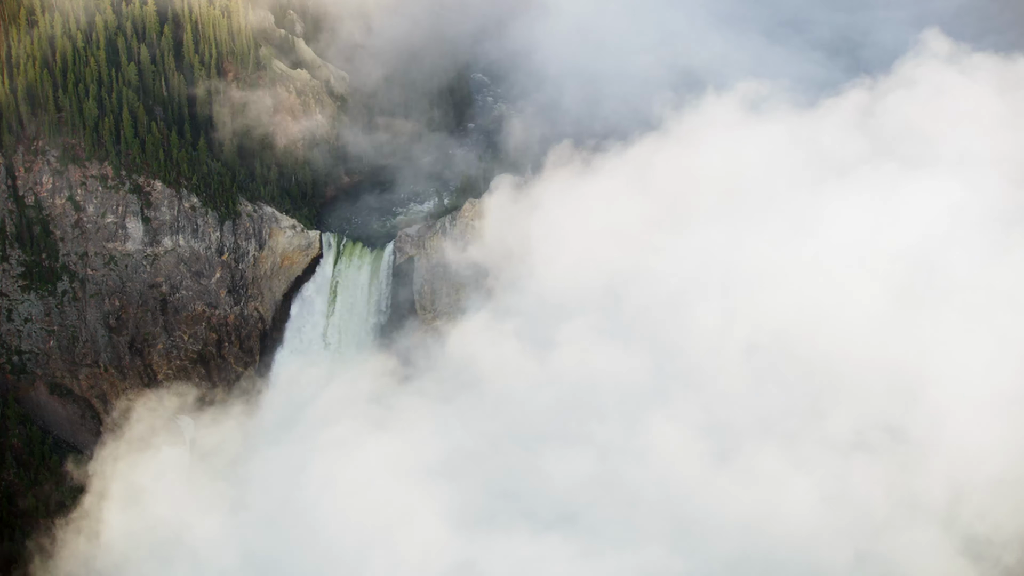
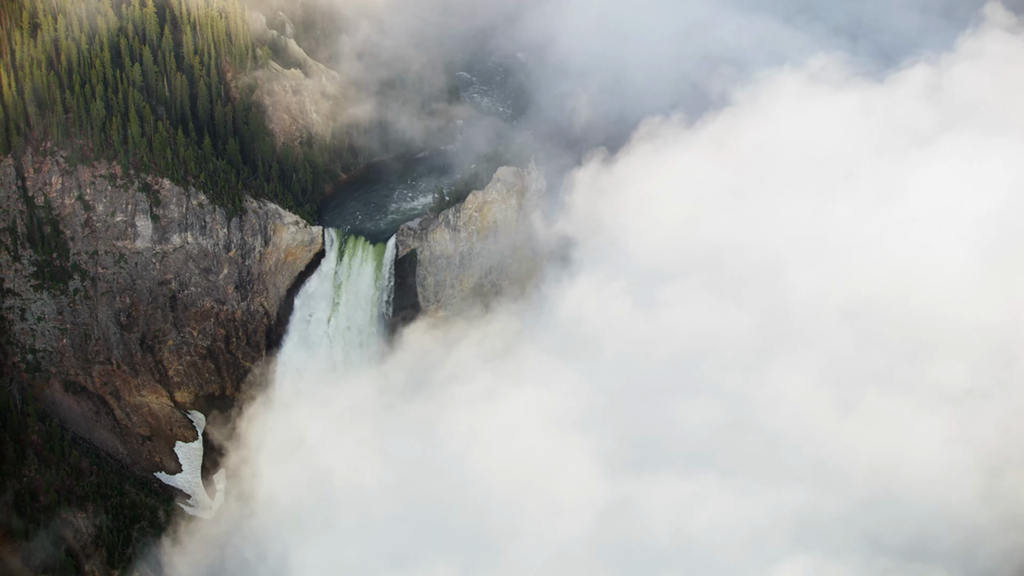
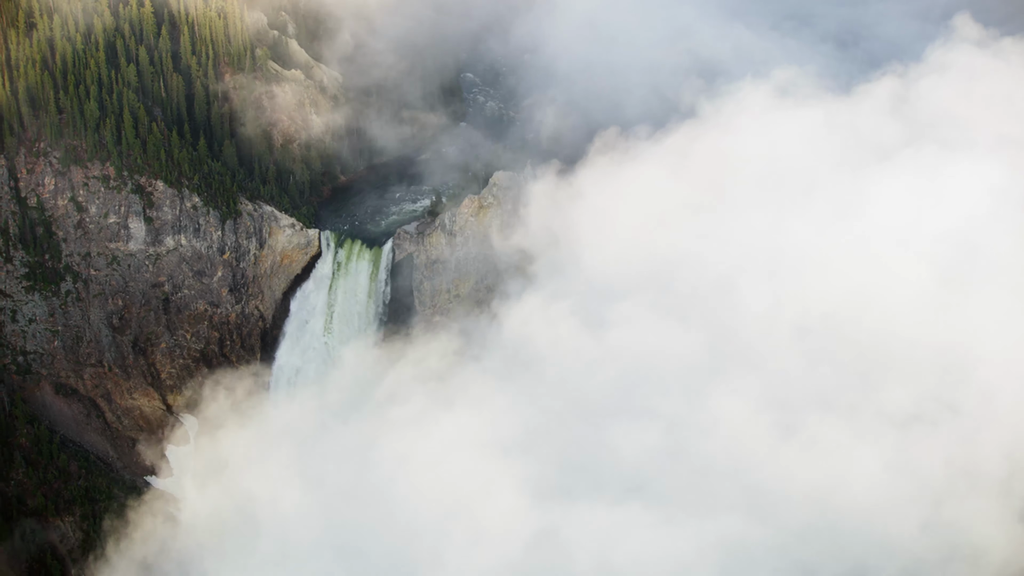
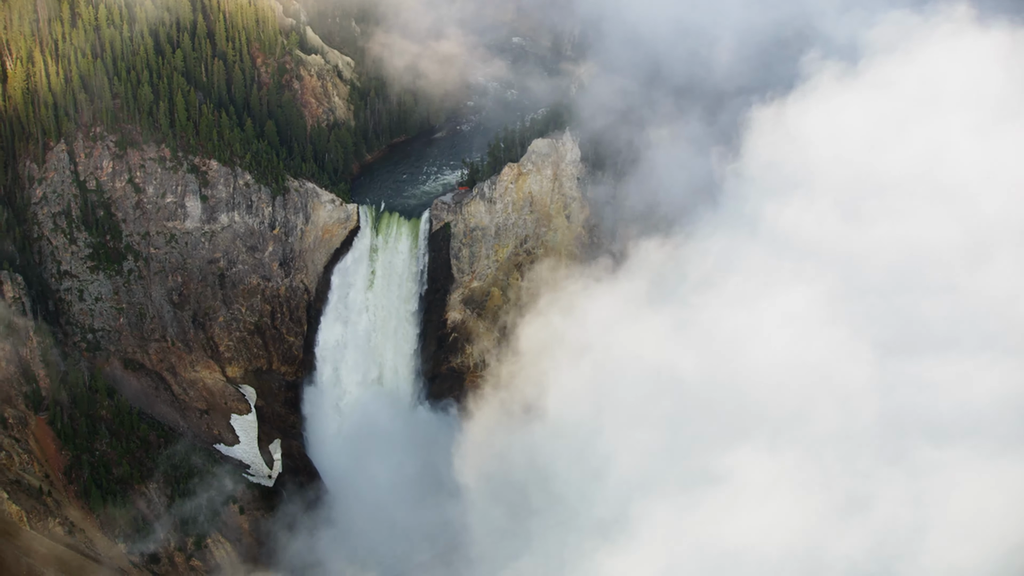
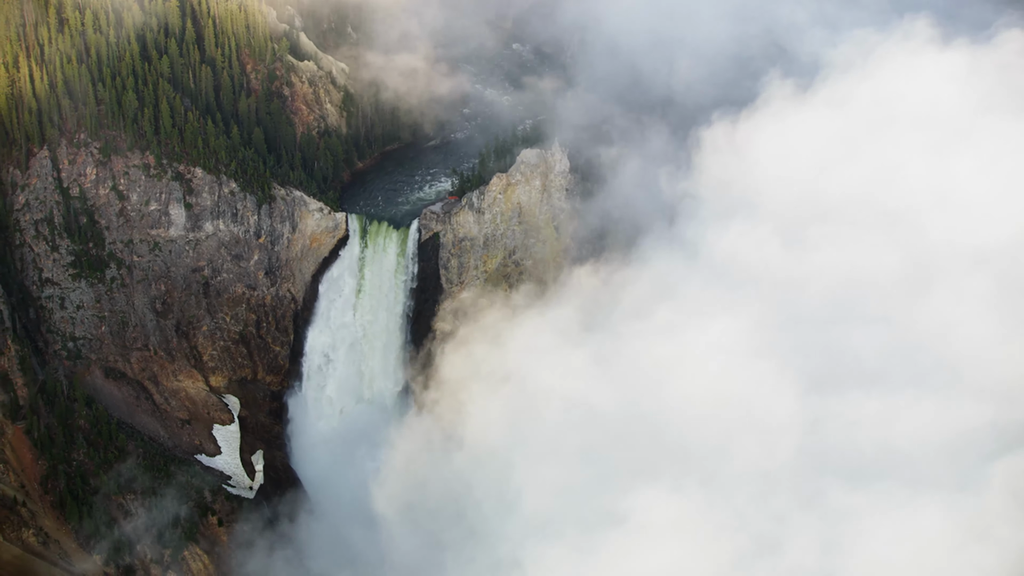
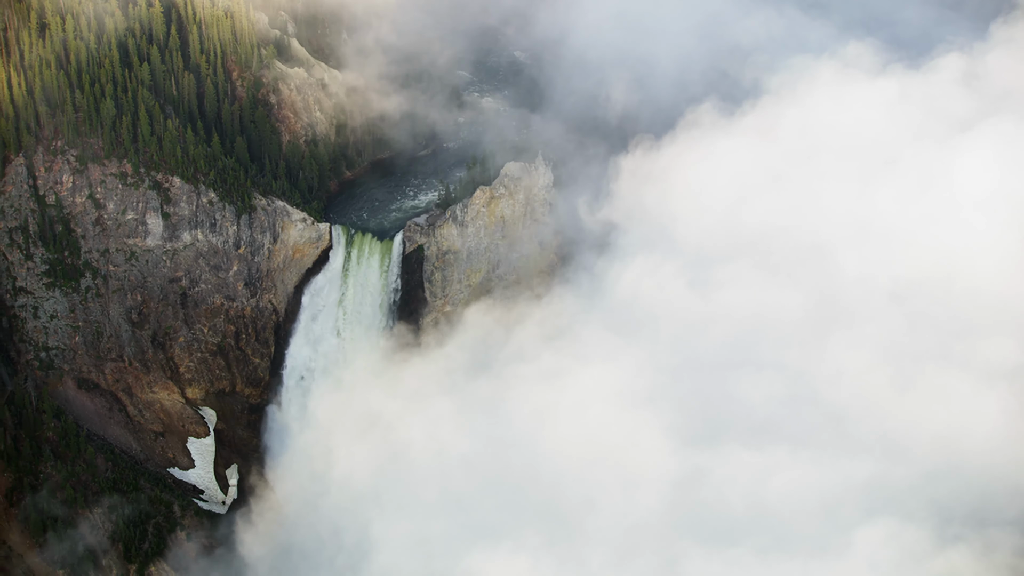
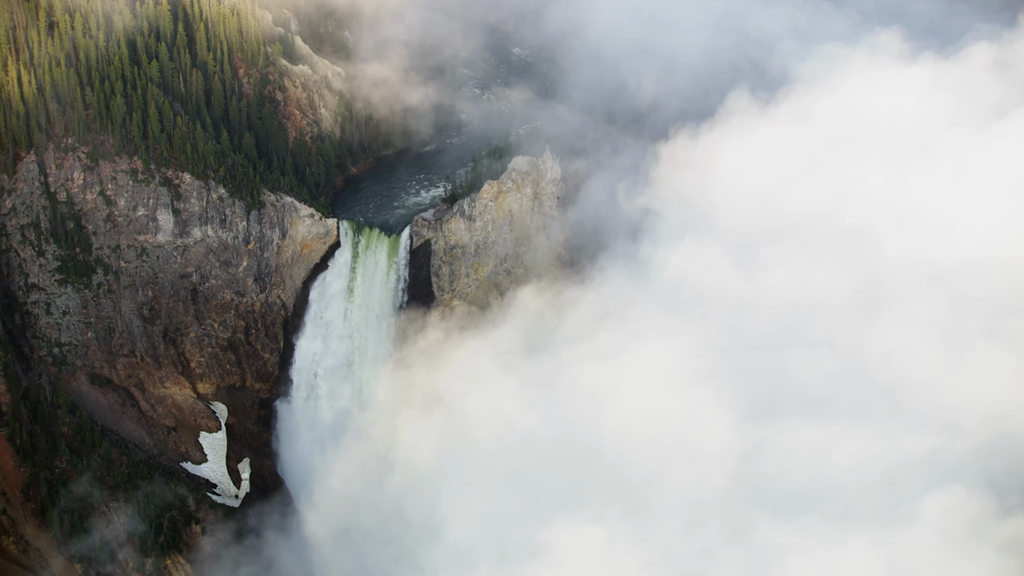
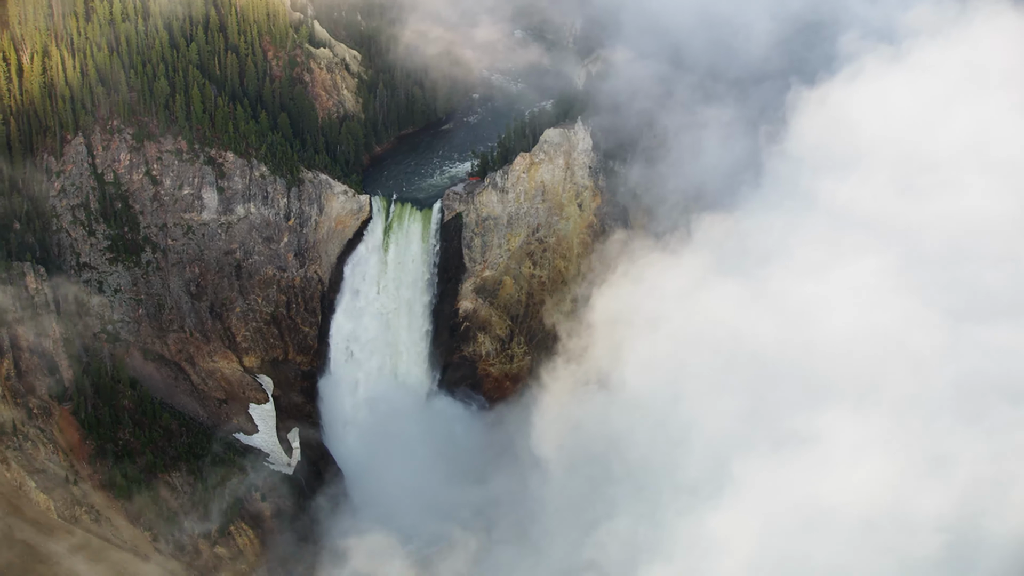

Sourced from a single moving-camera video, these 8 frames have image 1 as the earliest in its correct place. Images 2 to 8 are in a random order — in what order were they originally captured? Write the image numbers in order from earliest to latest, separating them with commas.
3, 2, 6, 7, 5, 4, 8
